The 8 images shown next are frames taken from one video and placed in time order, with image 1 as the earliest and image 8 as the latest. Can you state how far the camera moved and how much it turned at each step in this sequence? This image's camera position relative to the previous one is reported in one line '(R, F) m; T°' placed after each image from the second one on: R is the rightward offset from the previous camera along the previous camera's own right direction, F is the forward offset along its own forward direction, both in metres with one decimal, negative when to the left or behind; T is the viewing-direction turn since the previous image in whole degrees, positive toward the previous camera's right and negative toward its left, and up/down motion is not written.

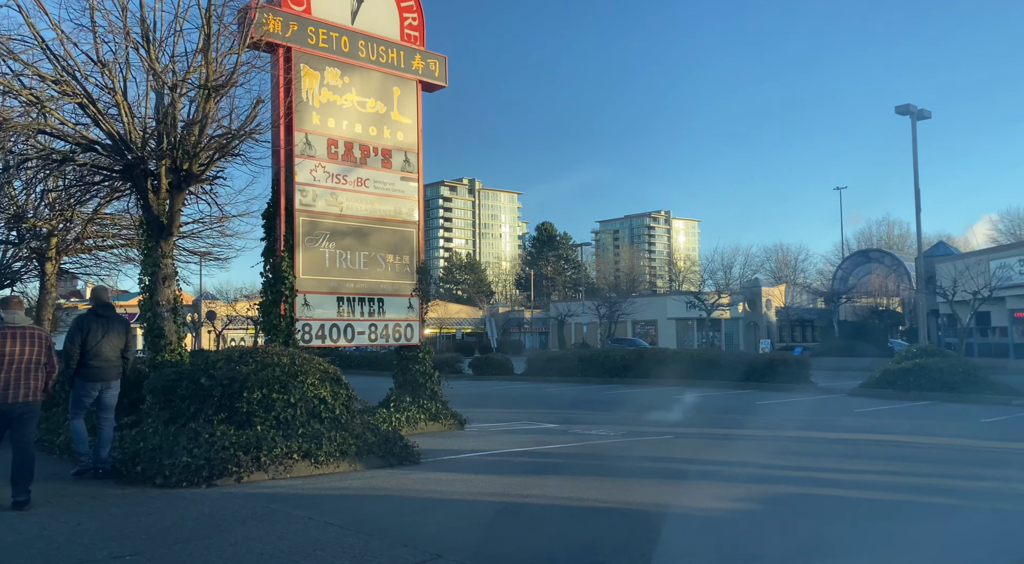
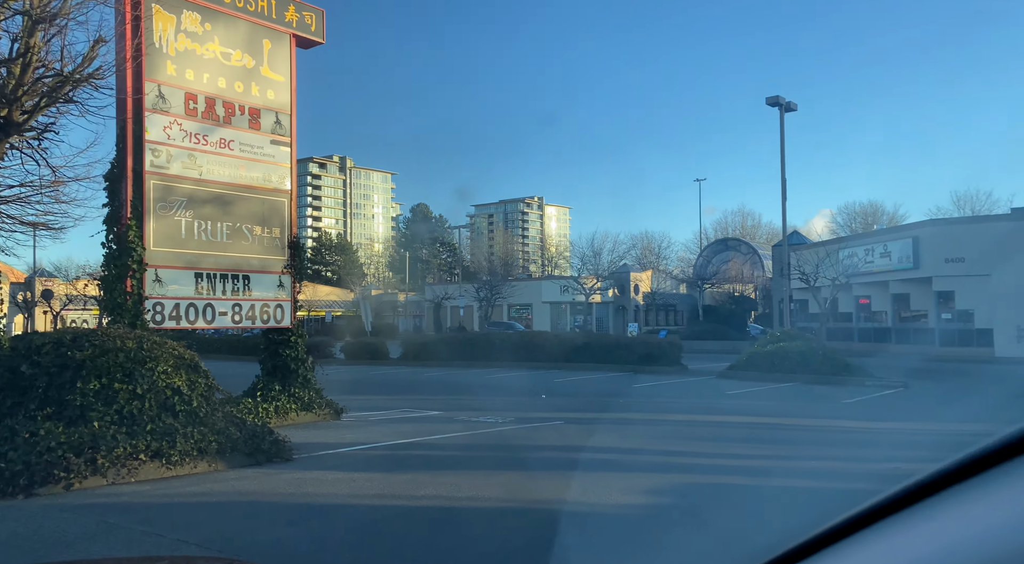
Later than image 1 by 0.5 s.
(-0.2, +0.7) m; +10°
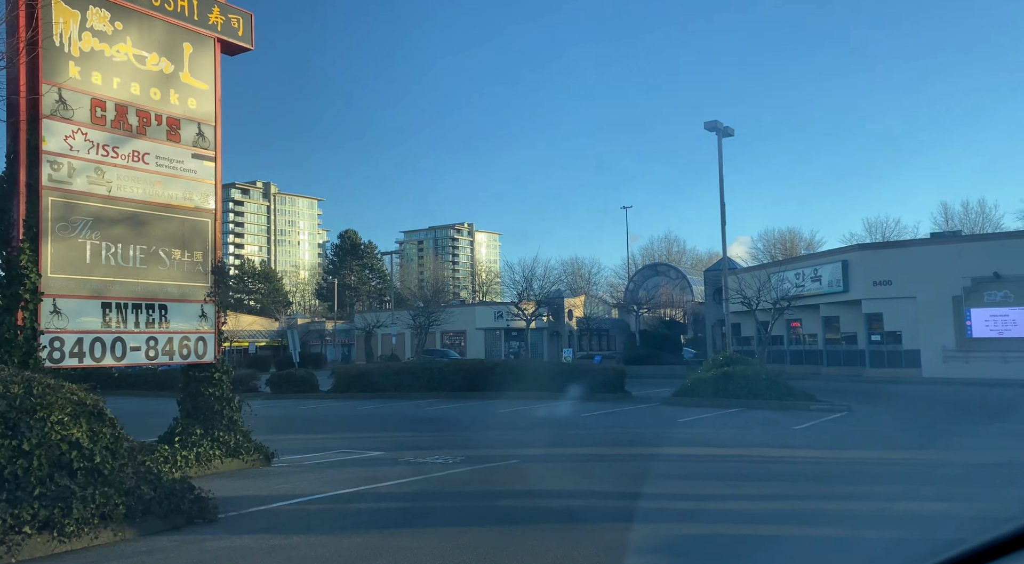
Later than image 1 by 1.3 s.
(-0.3, +0.8) m; +5°
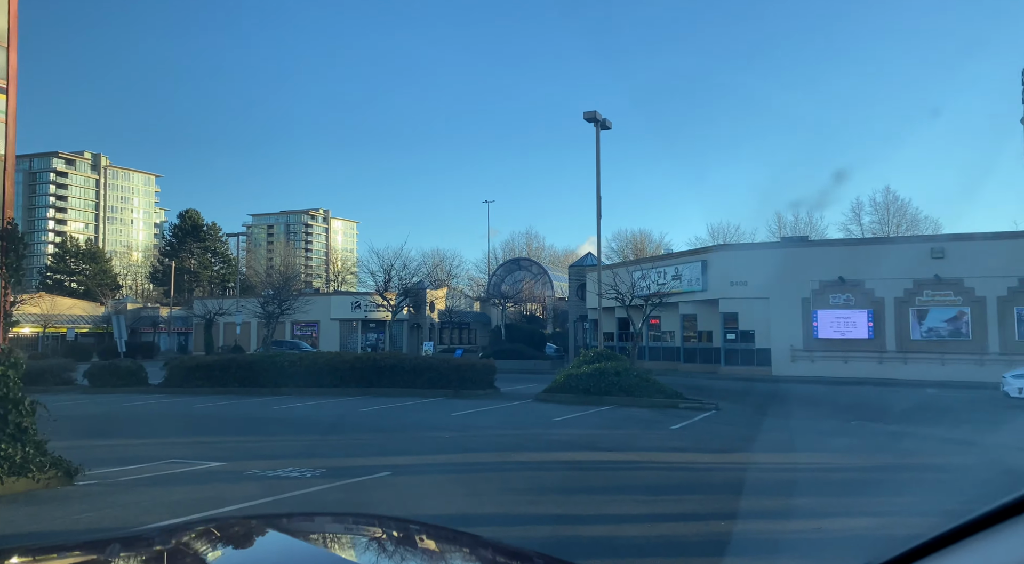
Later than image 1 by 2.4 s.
(-0.2, +1.3) m; +11°
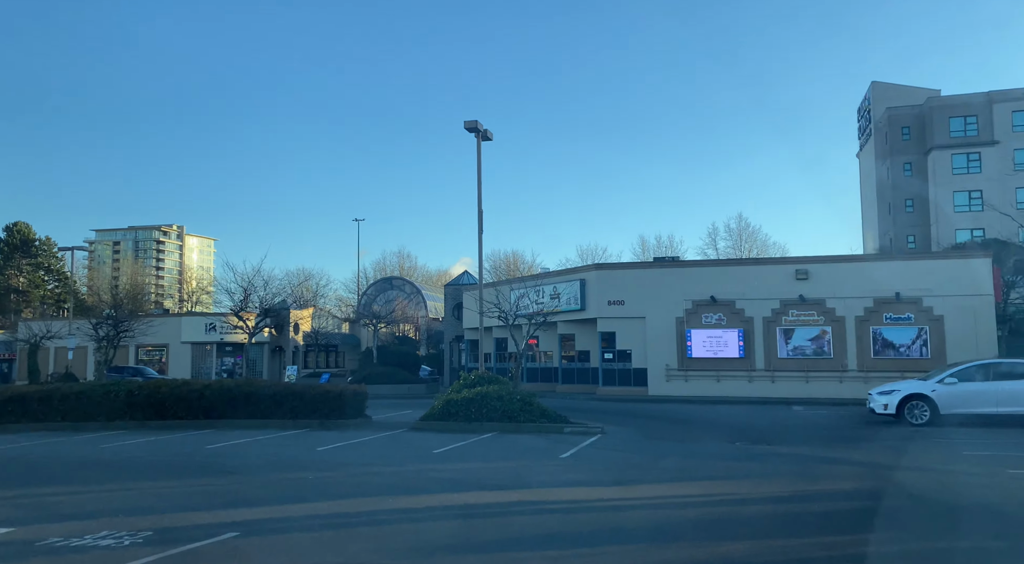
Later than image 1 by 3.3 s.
(-0.1, +1.3) m; +10°
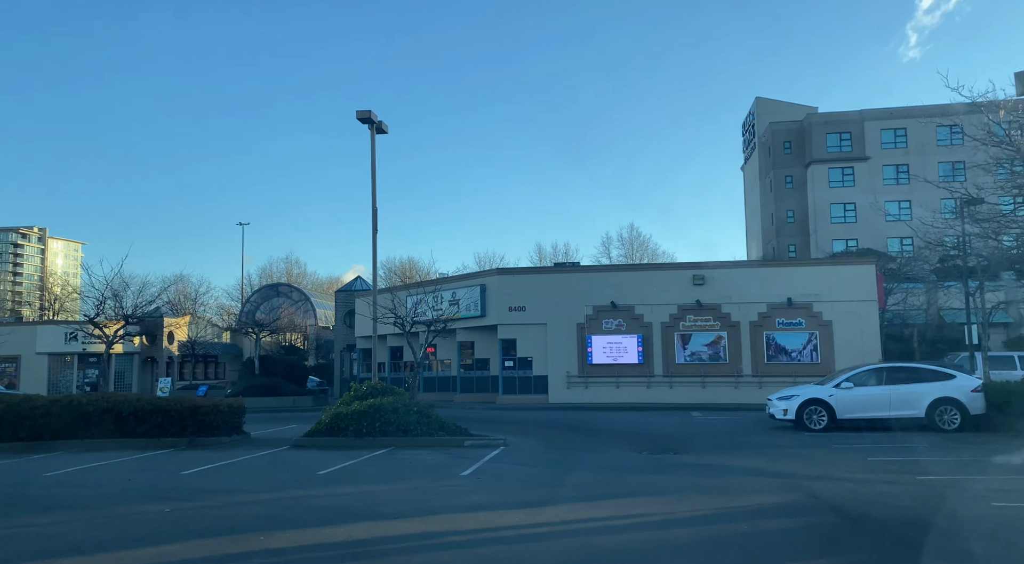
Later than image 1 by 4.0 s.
(0.0, +1.1) m; +8°
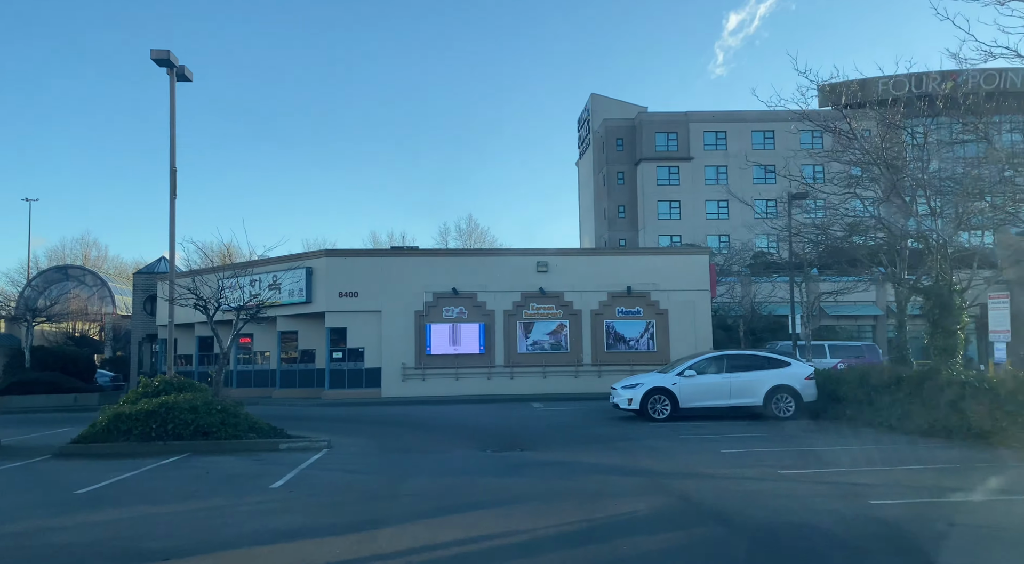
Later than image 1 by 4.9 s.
(+0.1, +1.8) m; +13°
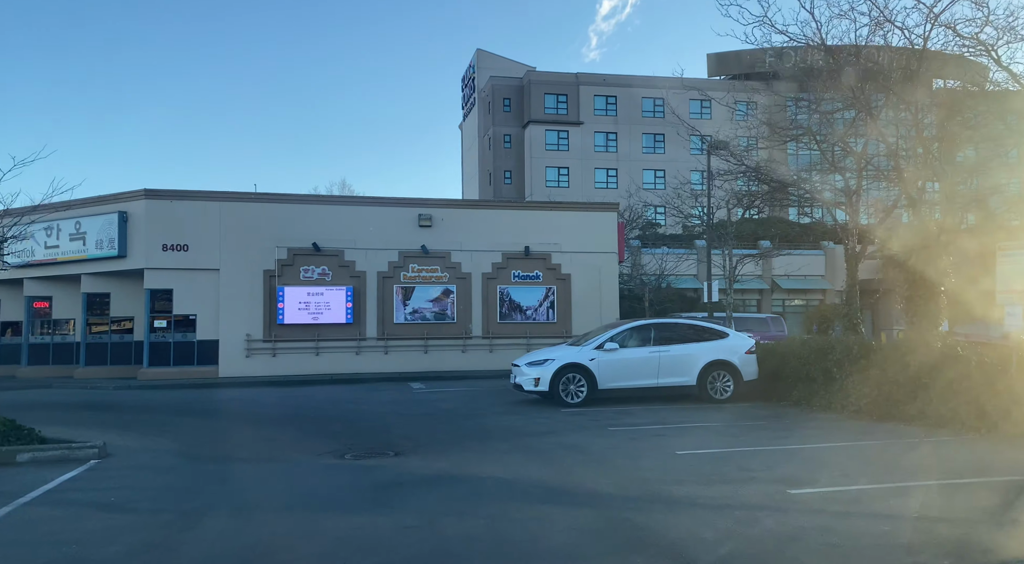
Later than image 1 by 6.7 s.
(0.0, +4.2) m; +9°
